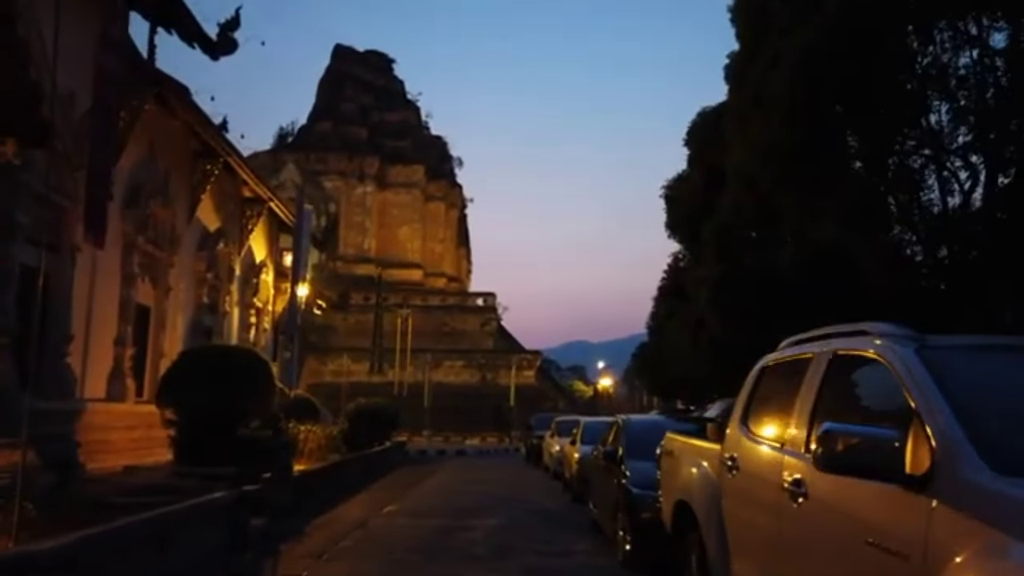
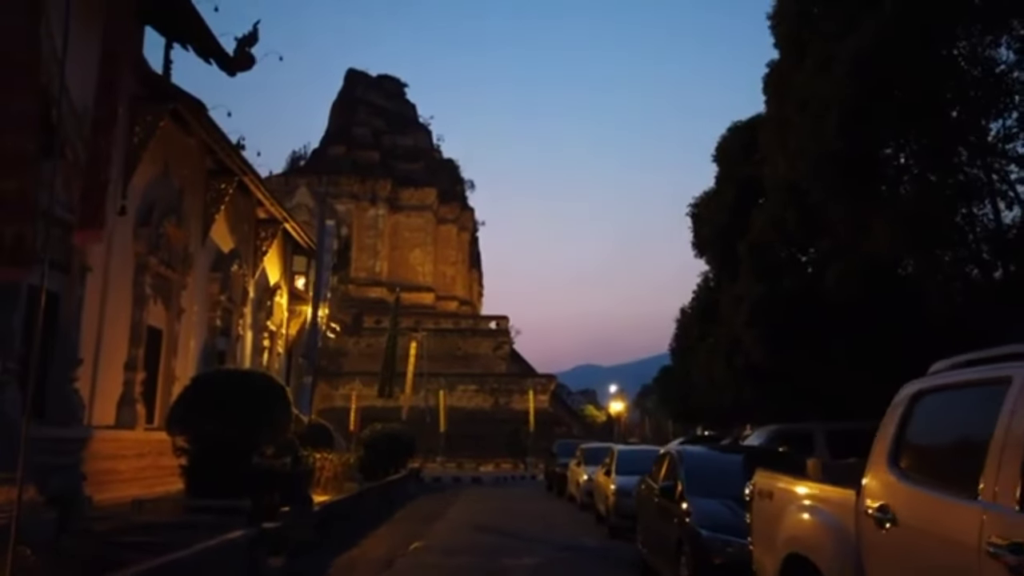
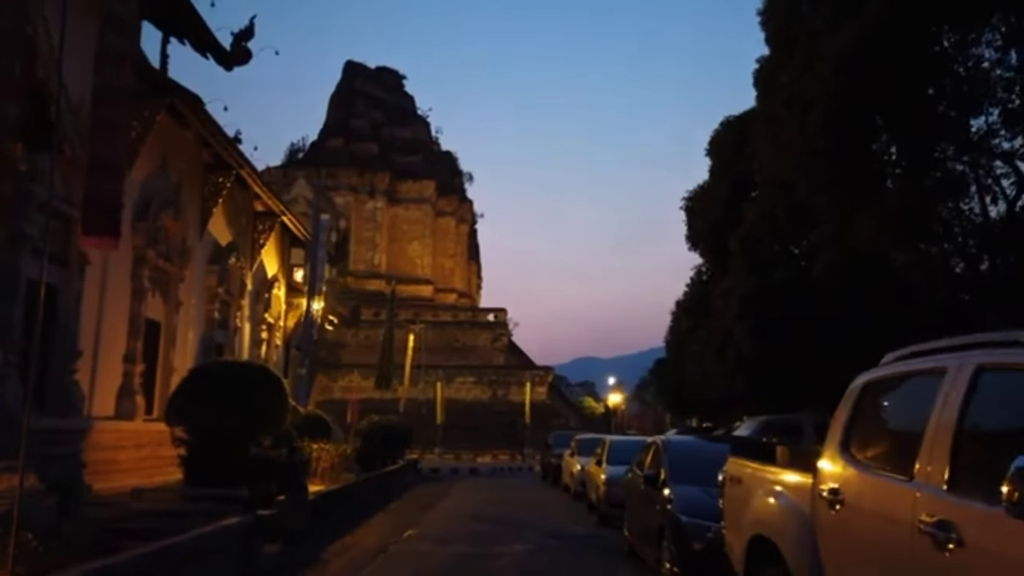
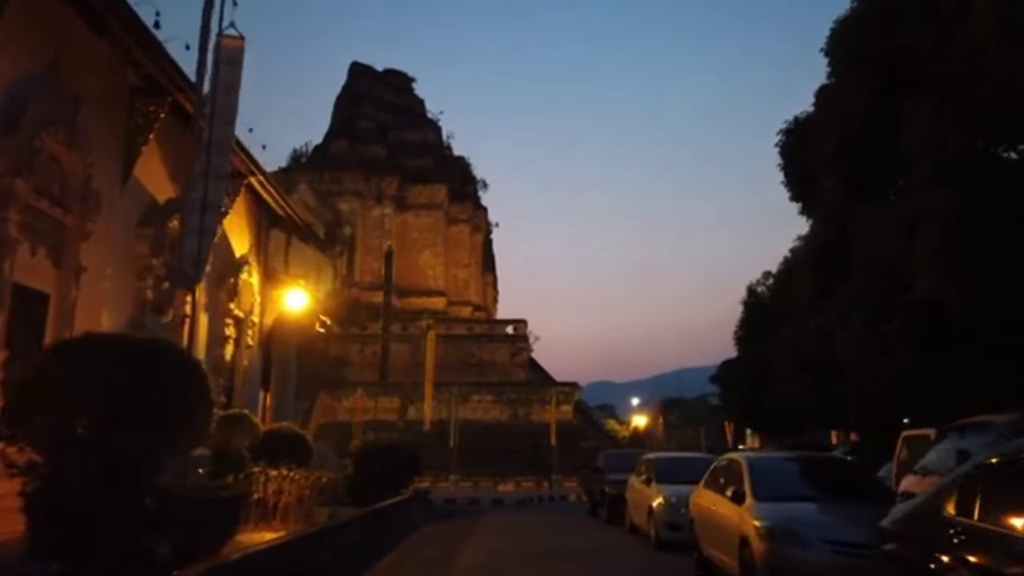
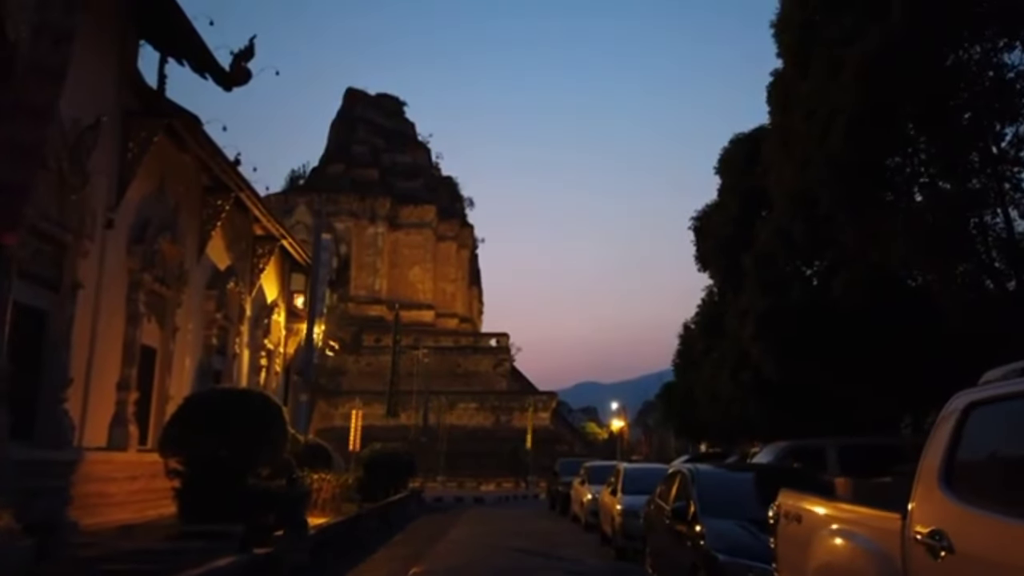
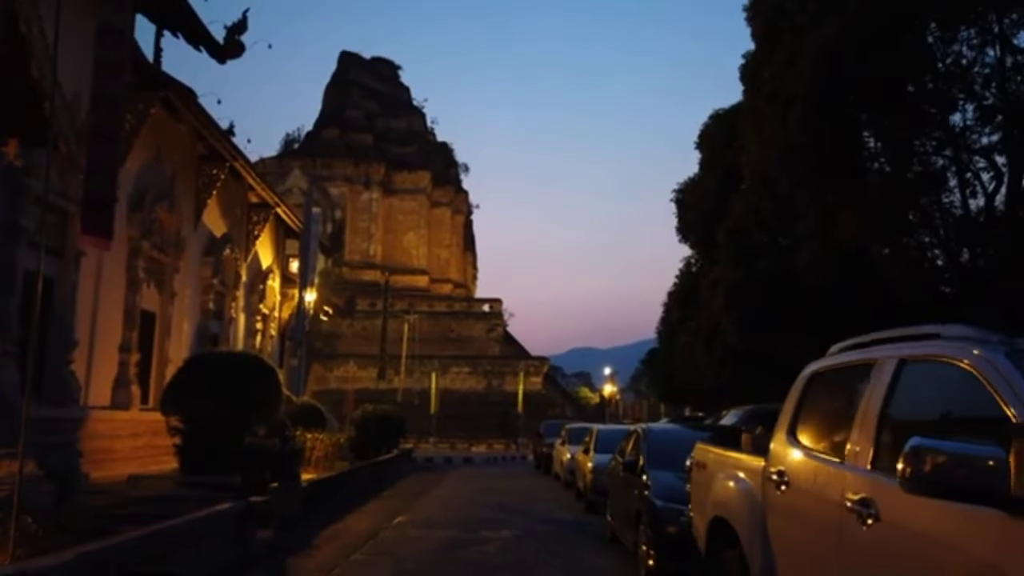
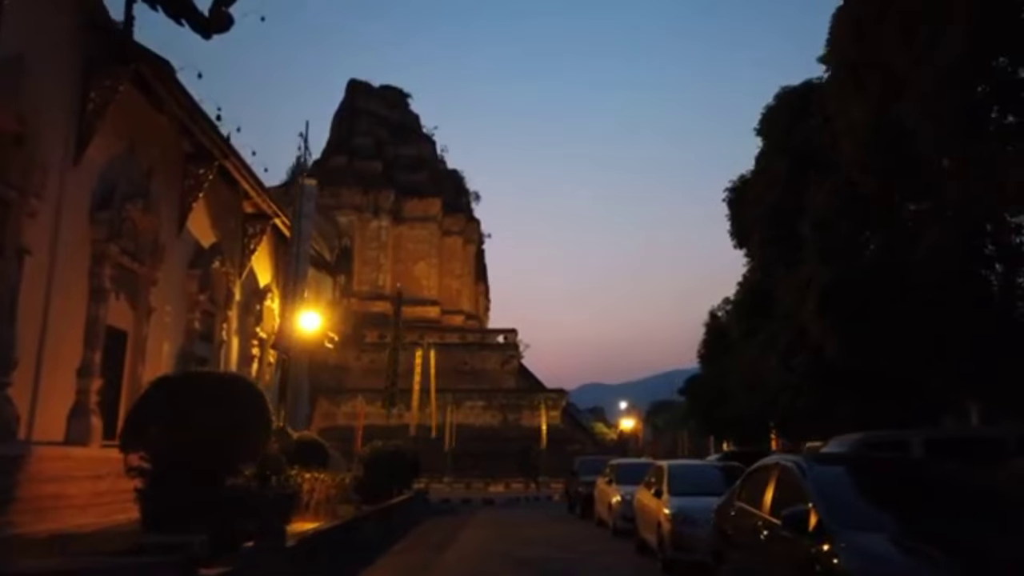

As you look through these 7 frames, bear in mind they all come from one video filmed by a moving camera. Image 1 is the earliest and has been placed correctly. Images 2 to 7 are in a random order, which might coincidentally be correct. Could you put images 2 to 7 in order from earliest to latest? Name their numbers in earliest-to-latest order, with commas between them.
6, 3, 2, 5, 7, 4
